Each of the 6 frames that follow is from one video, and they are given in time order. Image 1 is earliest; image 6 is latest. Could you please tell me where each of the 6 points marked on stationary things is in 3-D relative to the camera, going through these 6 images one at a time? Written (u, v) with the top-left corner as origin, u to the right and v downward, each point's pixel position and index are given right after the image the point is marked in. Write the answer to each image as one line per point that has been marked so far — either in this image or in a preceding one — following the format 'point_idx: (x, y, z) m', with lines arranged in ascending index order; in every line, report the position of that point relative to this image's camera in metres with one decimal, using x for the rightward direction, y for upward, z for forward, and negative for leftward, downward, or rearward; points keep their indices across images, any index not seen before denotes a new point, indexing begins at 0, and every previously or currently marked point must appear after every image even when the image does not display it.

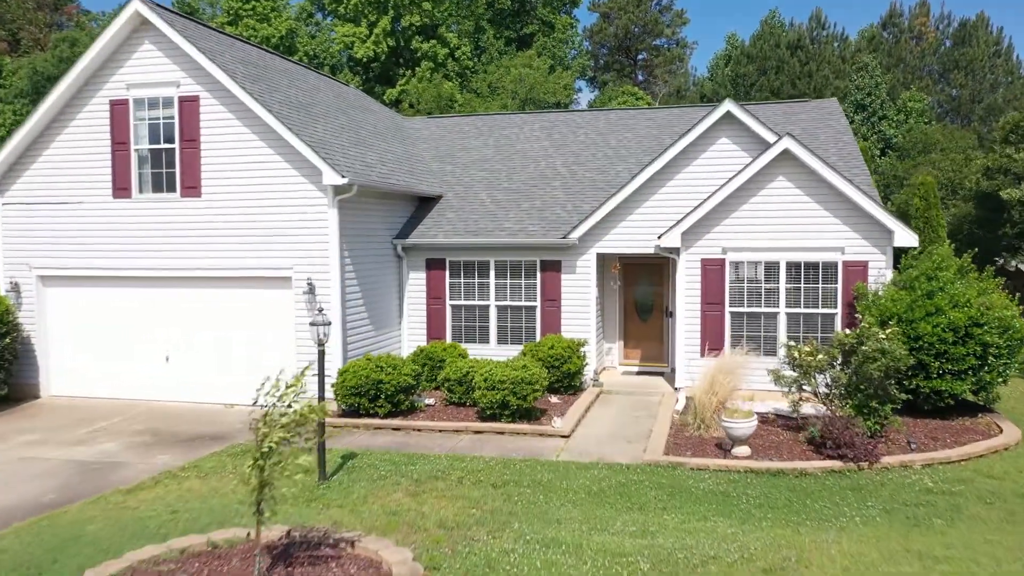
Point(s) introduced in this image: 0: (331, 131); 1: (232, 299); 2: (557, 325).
0: (-3.4, +2.9, +15.1) m
1: (-4.9, -0.2, +14.3) m
2: (+0.9, -0.7, +15.6) m
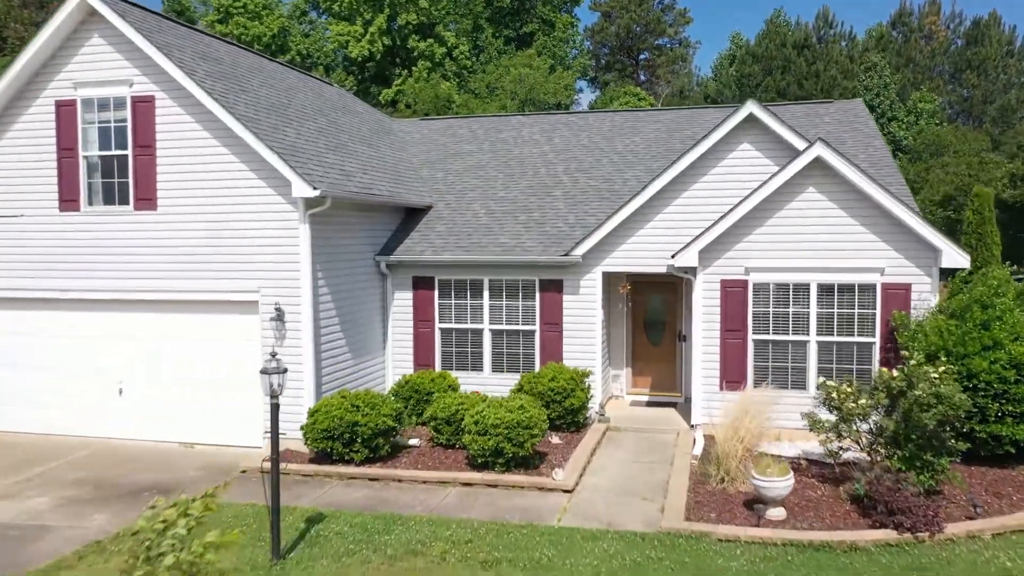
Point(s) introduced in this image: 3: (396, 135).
0: (-3.4, +2.5, +13.5) m
1: (-5.0, -0.5, +12.7) m
2: (+0.8, -1.1, +14.0) m
3: (-2.8, +3.6, +19.4) m
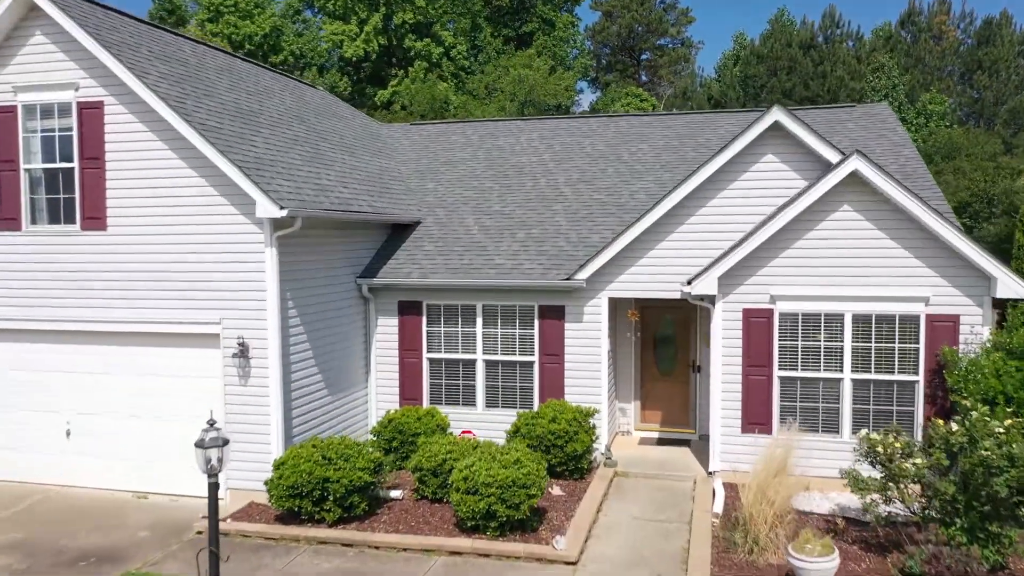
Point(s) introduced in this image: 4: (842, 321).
0: (-3.5, +2.1, +12.1) m
1: (-5.0, -1.0, +11.3) m
2: (+0.7, -1.5, +12.6) m
3: (-2.8, +3.2, +18.0) m
4: (+4.4, -0.4, +11.0) m
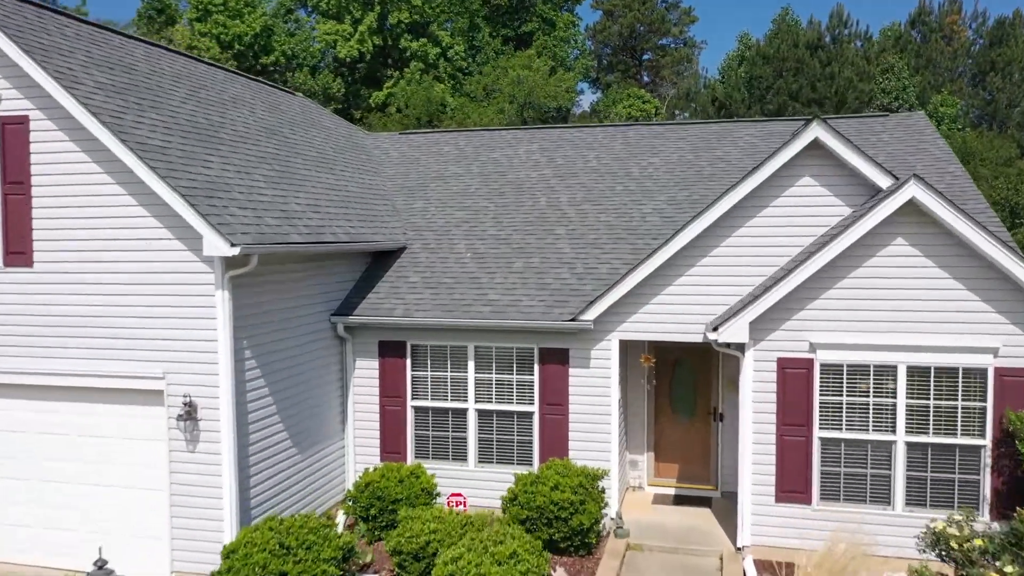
0: (-3.5, +1.6, +10.5) m
1: (-5.1, -1.5, +9.7) m
2: (+0.7, -2.0, +10.9) m
3: (-2.9, +2.7, +16.4) m
4: (+4.4, -1.0, +9.4) m
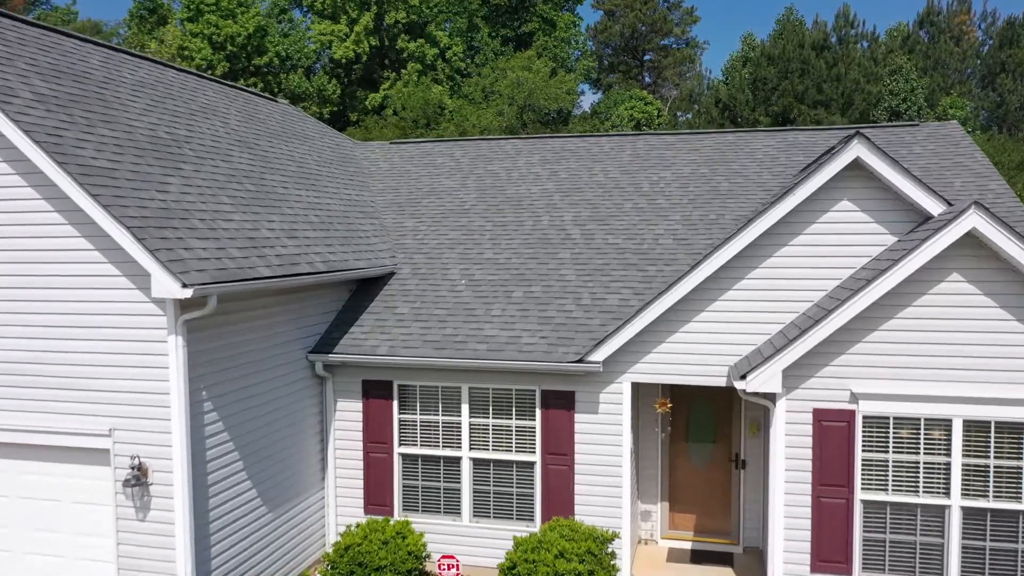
0: (-3.6, +1.2, +9.3) m
1: (-5.1, -1.9, +8.5) m
2: (+0.7, -2.5, +9.8) m
3: (-2.9, +2.3, +15.2) m
4: (+4.4, -1.4, +8.2) m
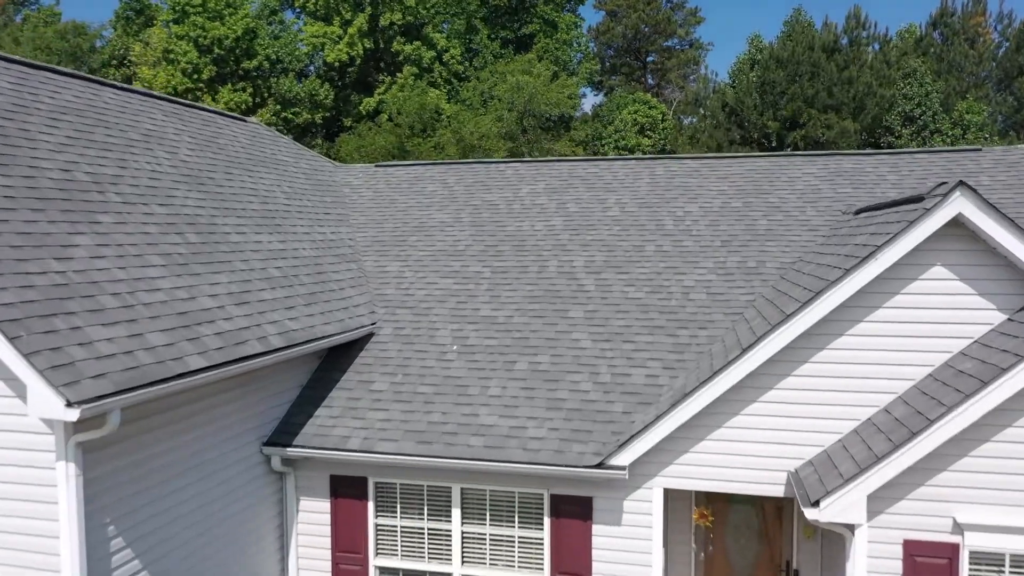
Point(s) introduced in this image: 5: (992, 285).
0: (-3.5, +0.4, +7.4) m
1: (-5.1, -2.7, +6.5) m
2: (+0.7, -3.2, +7.8) m
3: (-2.9, +1.5, +13.3) m
4: (+4.4, -2.2, +6.3) m
5: (+4.1, 0.0, +7.0) m
